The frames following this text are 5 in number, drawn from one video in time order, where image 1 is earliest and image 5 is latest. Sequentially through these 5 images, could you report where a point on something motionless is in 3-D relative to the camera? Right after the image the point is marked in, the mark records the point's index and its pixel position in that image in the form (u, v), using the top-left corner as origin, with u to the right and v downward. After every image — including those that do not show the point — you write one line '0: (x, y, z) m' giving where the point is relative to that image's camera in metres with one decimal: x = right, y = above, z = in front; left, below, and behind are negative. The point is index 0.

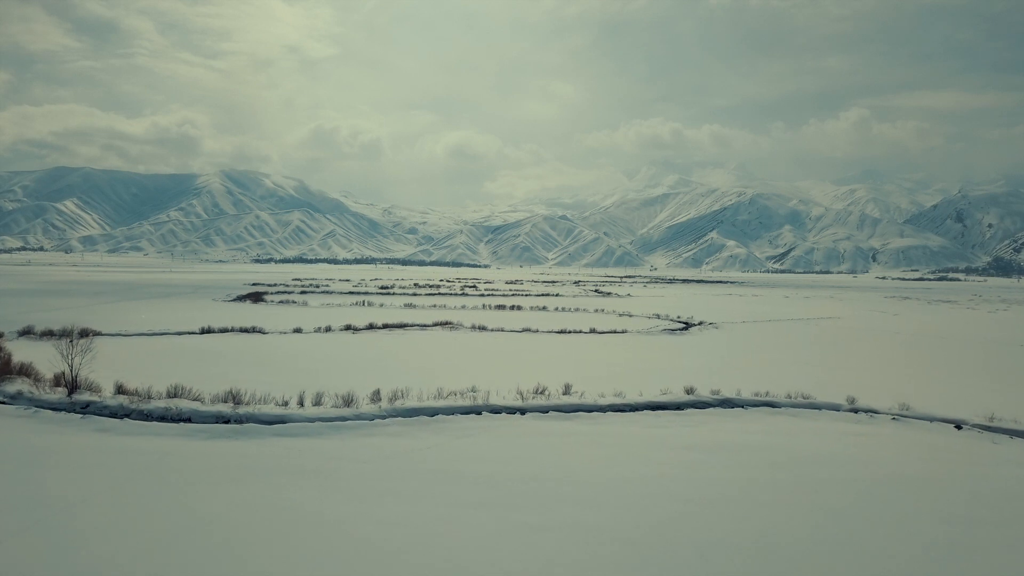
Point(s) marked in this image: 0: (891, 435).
0: (+8.5, -3.3, +12.1) m
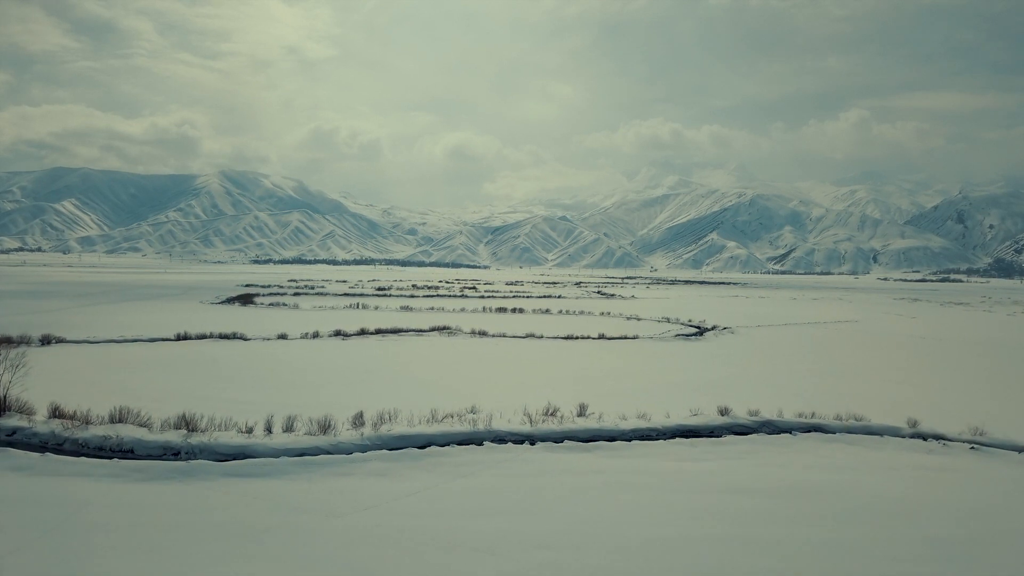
0: (+8.6, -3.3, +10.8) m
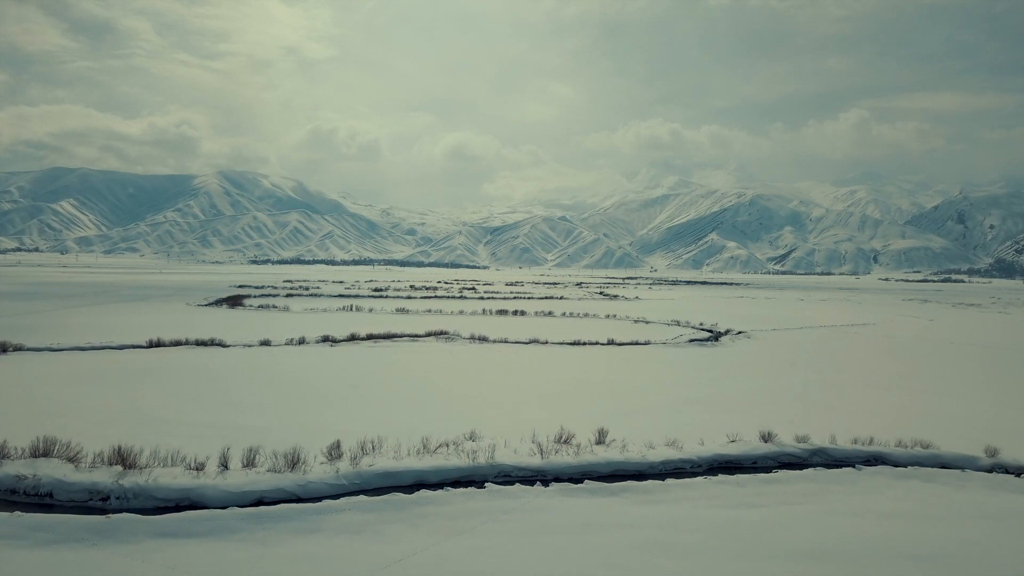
0: (+8.7, -3.4, +9.6) m
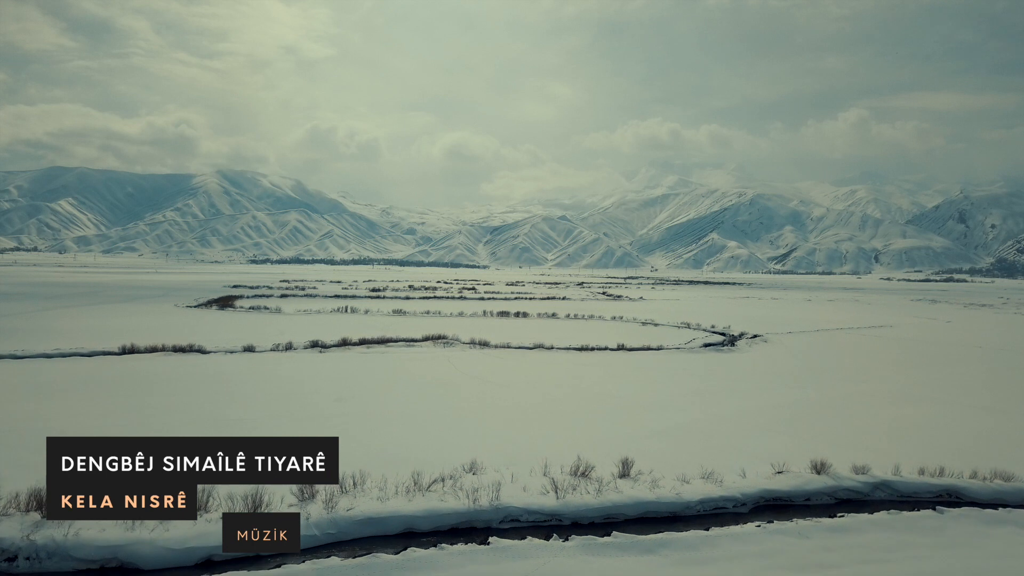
0: (+8.8, -3.4, +8.6) m
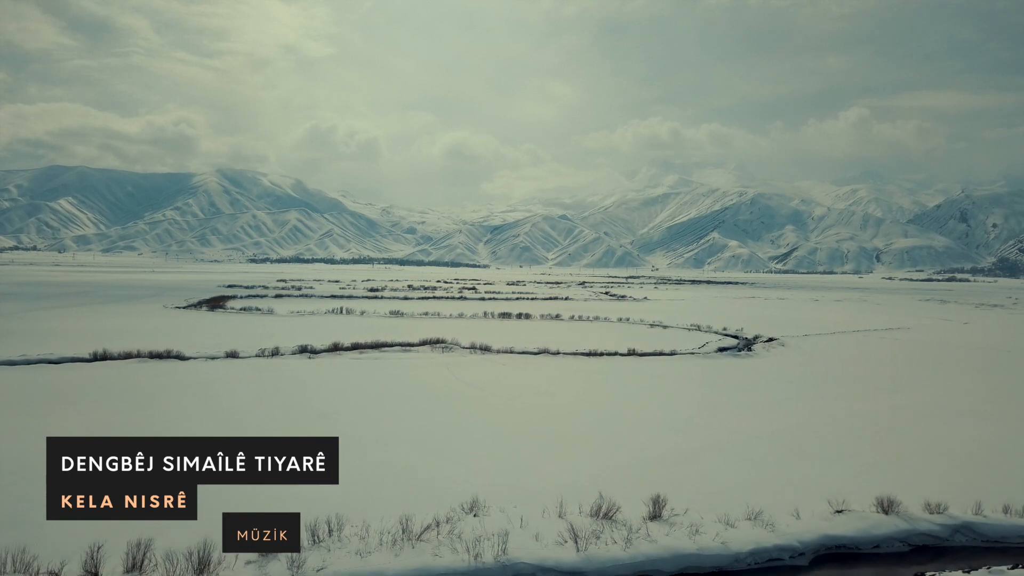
0: (+8.9, -3.5, +7.6) m
